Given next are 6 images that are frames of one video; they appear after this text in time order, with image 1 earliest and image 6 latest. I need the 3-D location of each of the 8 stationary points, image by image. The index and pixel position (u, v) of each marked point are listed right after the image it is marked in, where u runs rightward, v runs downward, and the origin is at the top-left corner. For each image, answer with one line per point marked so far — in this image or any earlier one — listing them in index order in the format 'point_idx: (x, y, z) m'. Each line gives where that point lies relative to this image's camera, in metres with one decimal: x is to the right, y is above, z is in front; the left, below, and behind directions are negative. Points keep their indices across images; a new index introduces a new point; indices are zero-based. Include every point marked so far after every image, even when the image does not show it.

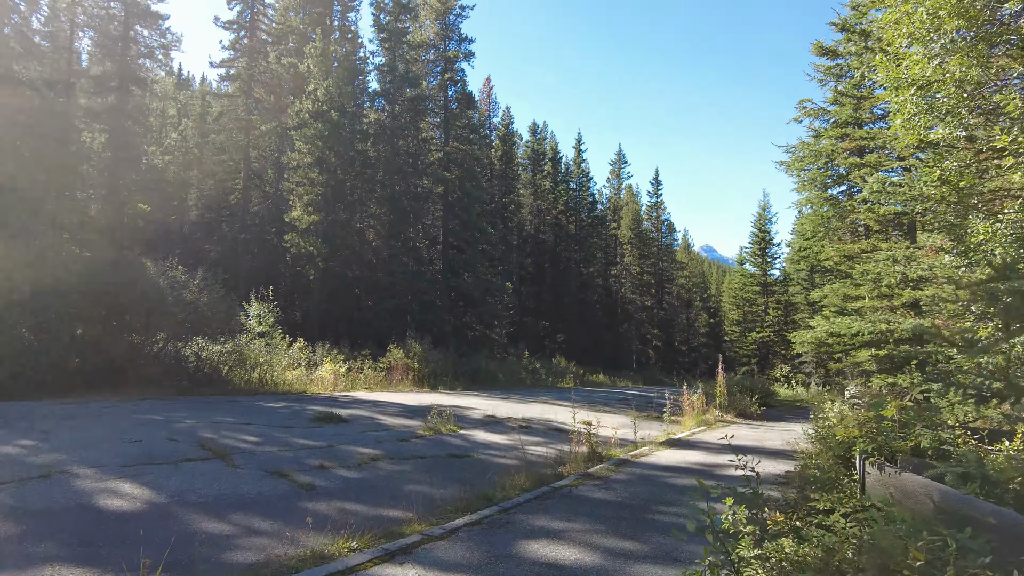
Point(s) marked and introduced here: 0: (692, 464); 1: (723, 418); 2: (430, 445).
0: (+2.5, -2.4, +9.3) m
1: (+5.3, -3.2, +17.0) m
2: (-1.2, -2.4, +10.1) m
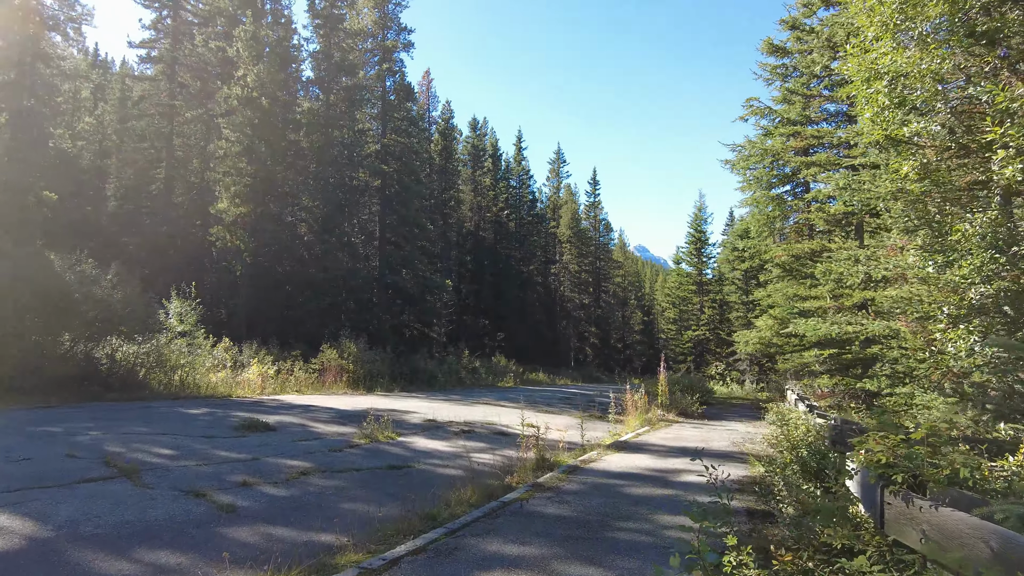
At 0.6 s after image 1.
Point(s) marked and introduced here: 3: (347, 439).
0: (+1.8, -2.4, +8.9) m
1: (+3.8, -3.2, +16.9) m
2: (-2.0, -2.4, +9.4) m
3: (-2.6, -2.4, +10.6) m
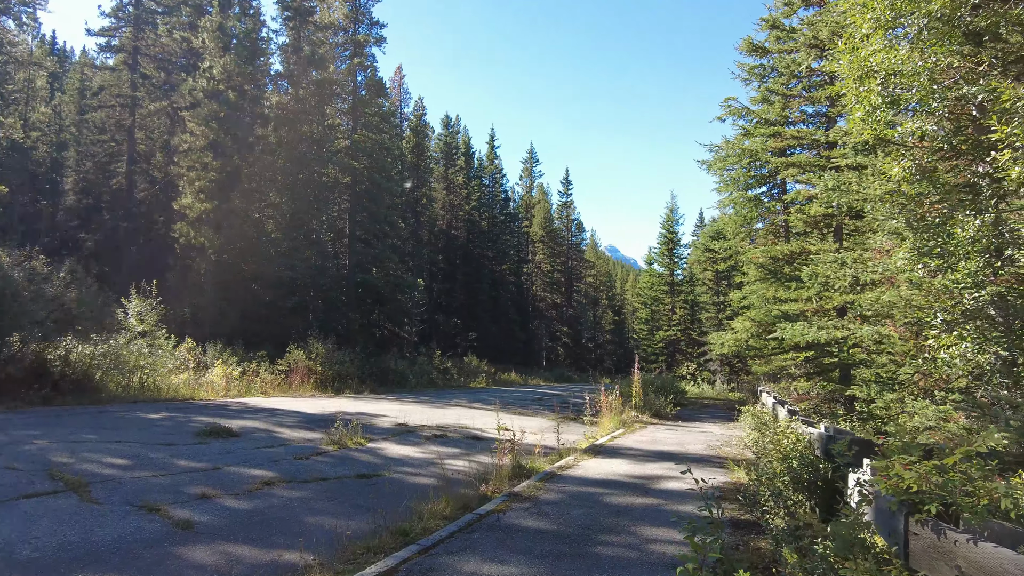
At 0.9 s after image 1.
0: (+1.4, -2.4, +8.7) m
1: (+3.2, -3.2, +16.7) m
2: (-2.4, -2.4, +9.0) m
3: (-3.0, -2.4, +10.2) m
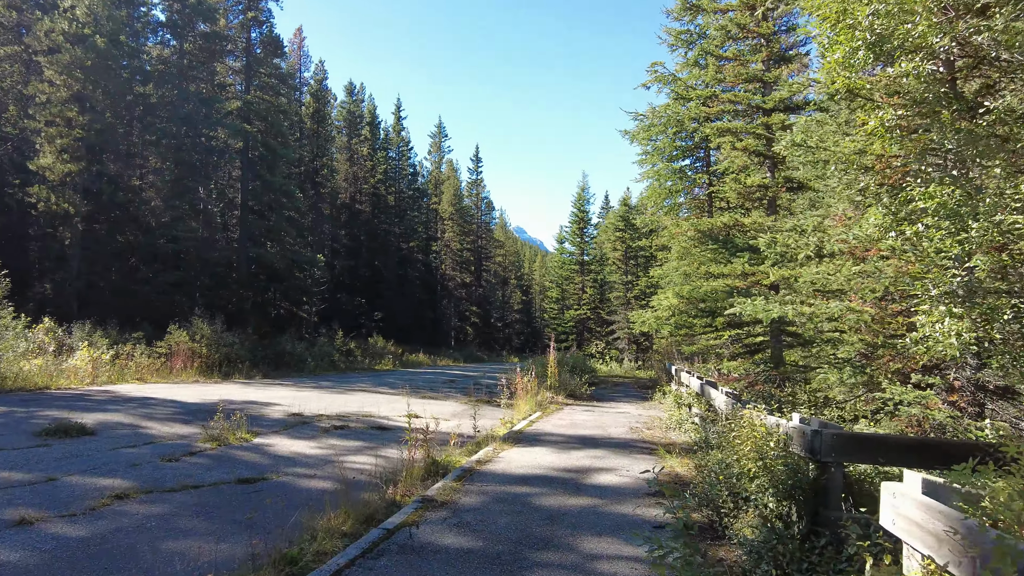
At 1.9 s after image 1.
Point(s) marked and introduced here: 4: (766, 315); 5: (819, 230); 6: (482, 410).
0: (+0.4, -2.1, +7.8) m
1: (+1.0, -2.7, +16.0) m
2: (-3.4, -2.0, +7.5) m
3: (-4.2, -2.0, +8.6) m
4: (+2.9, -0.3, +7.8) m
5: (+3.5, +0.7, +8.0) m
6: (-0.6, -2.6, +14.1) m
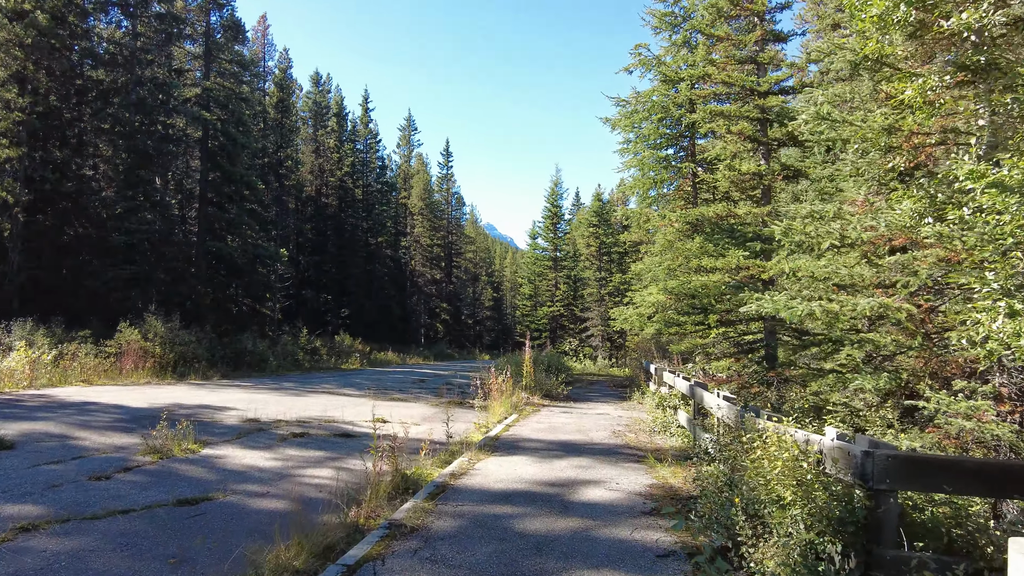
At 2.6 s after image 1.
0: (+0.2, -2.1, +7.0) m
1: (+0.4, -2.6, +15.3) m
2: (-3.6, -1.9, +6.6) m
3: (-4.4, -1.9, +7.7) m
4: (+2.7, -0.3, +7.1) m
5: (+3.3, +0.7, +7.3) m
6: (-1.1, -2.5, +13.3) m
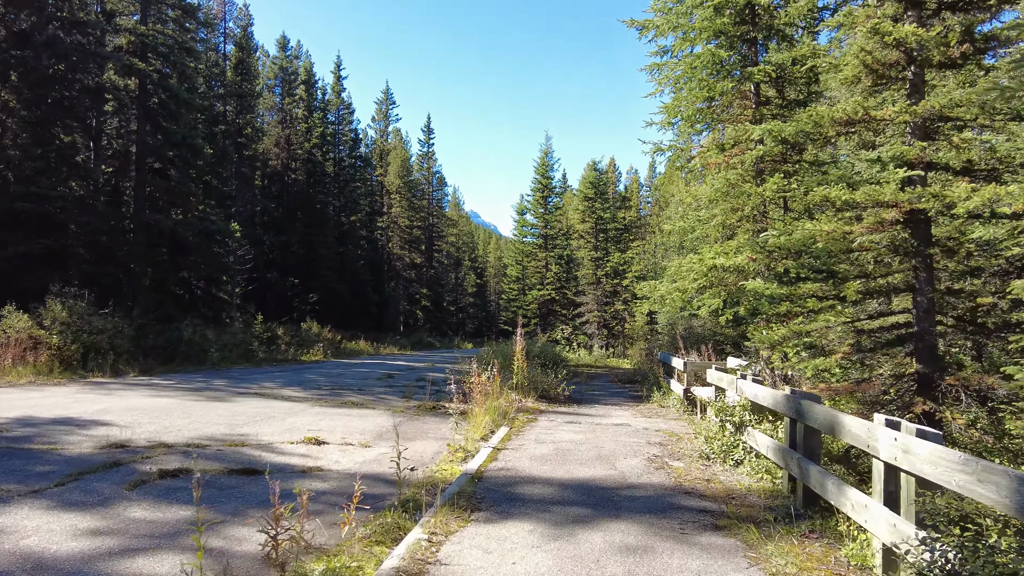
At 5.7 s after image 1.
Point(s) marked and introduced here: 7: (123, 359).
0: (+0.2, -1.7, +3.6) m
1: (+0.2, -2.1, +11.8) m
2: (-3.6, -1.6, +3.0) m
3: (-4.5, -1.5, +4.1) m
4: (+2.7, +0.1, +3.7) m
5: (+3.3, +1.1, +3.9) m
6: (-1.3, -2.0, +9.8) m
7: (-9.5, -1.7, +16.4) m
